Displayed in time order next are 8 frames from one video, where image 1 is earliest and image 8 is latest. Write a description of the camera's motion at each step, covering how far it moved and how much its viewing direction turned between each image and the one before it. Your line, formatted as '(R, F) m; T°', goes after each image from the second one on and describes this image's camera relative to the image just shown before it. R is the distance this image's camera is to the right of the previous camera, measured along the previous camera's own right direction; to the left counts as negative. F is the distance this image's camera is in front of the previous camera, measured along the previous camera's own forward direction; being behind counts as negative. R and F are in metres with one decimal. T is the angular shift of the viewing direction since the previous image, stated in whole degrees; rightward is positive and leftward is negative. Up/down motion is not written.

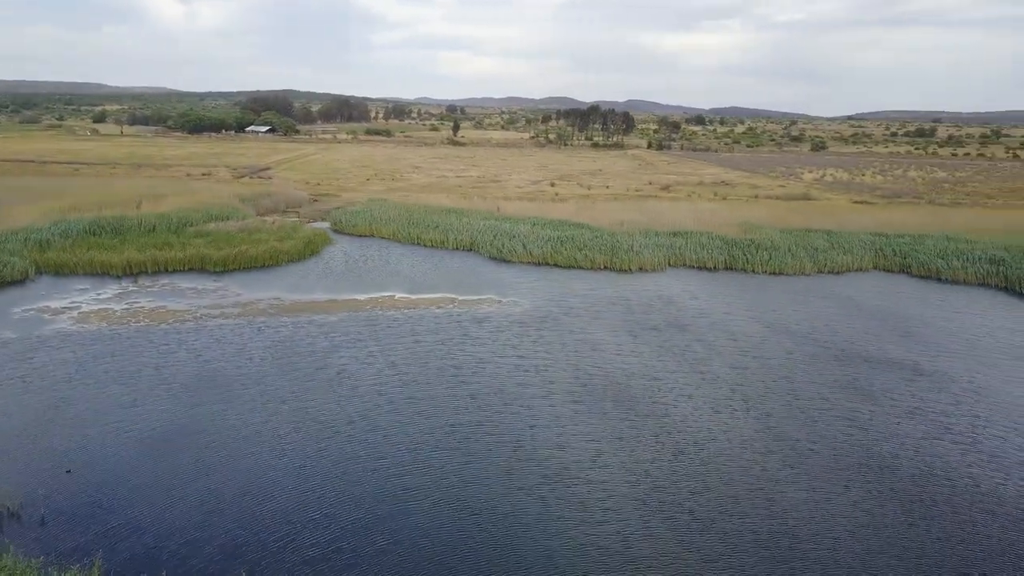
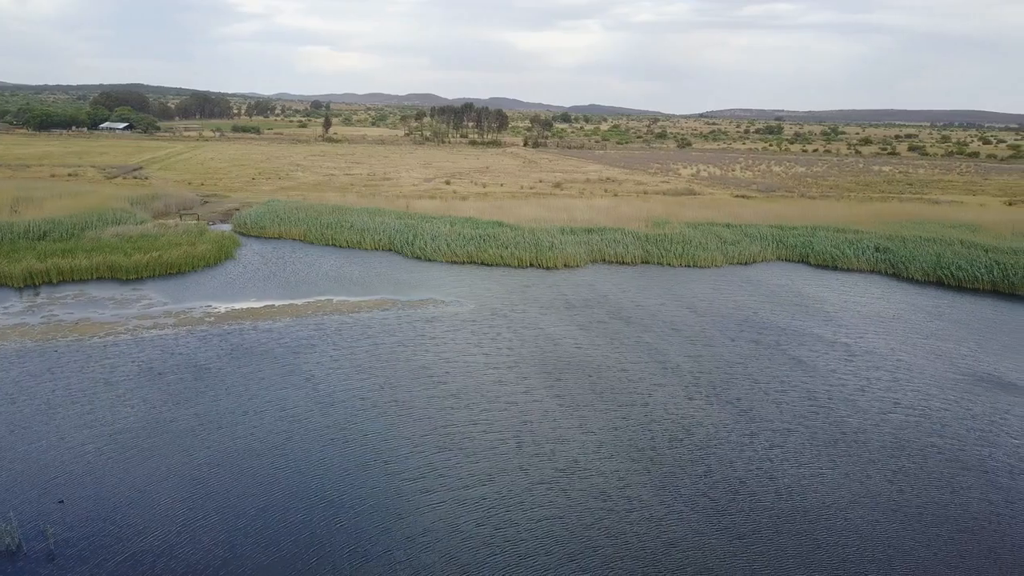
(-2.0, 0.0) m; +9°
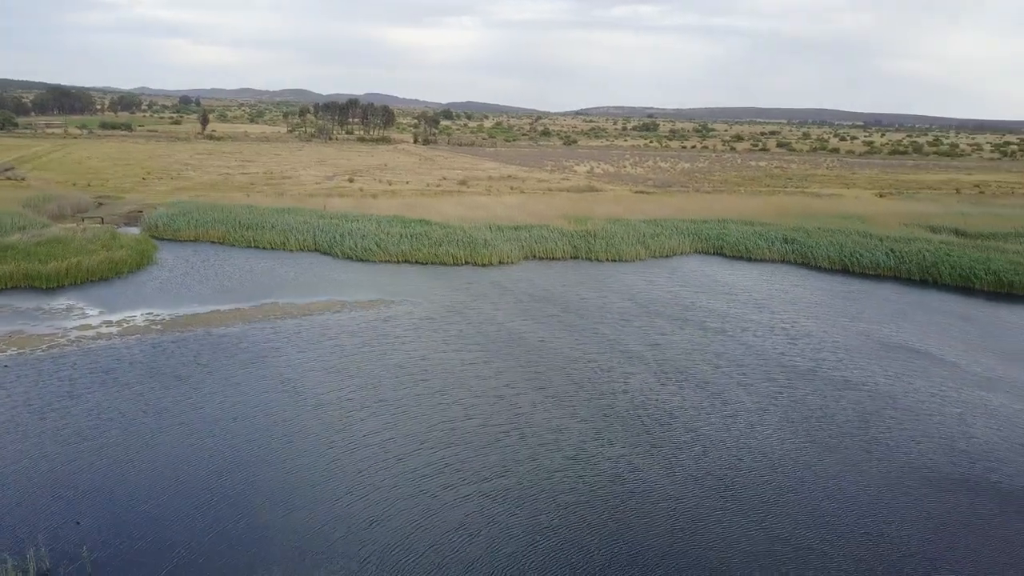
(-1.8, -0.2) m; +8°
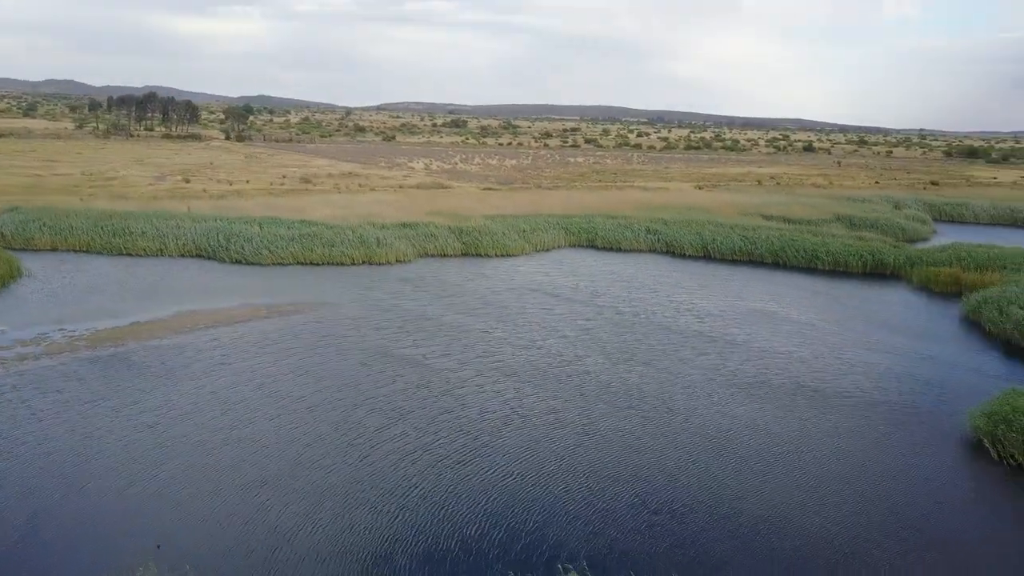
(-3.2, -0.5) m; +14°
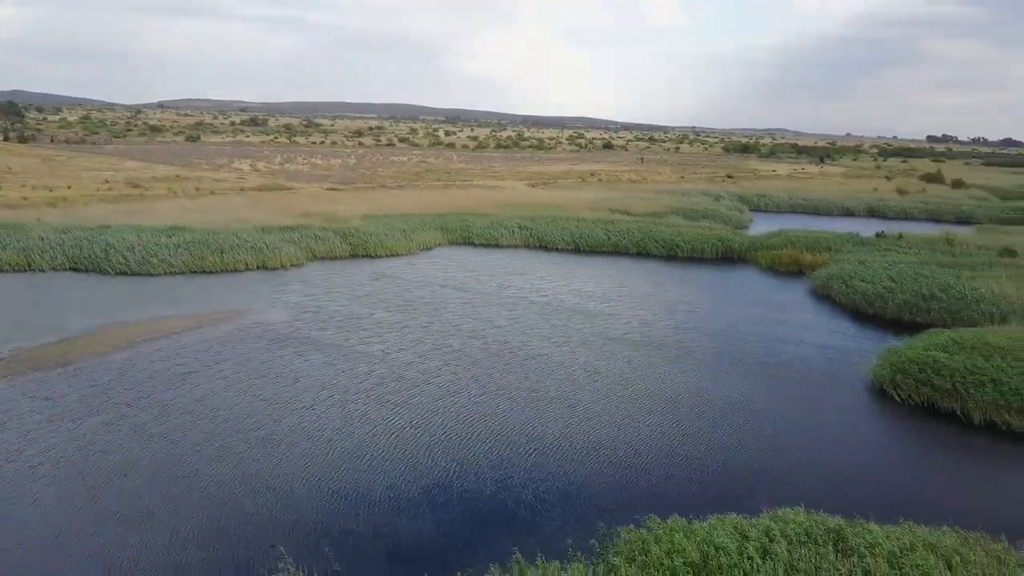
(-3.3, -0.9) m; +14°
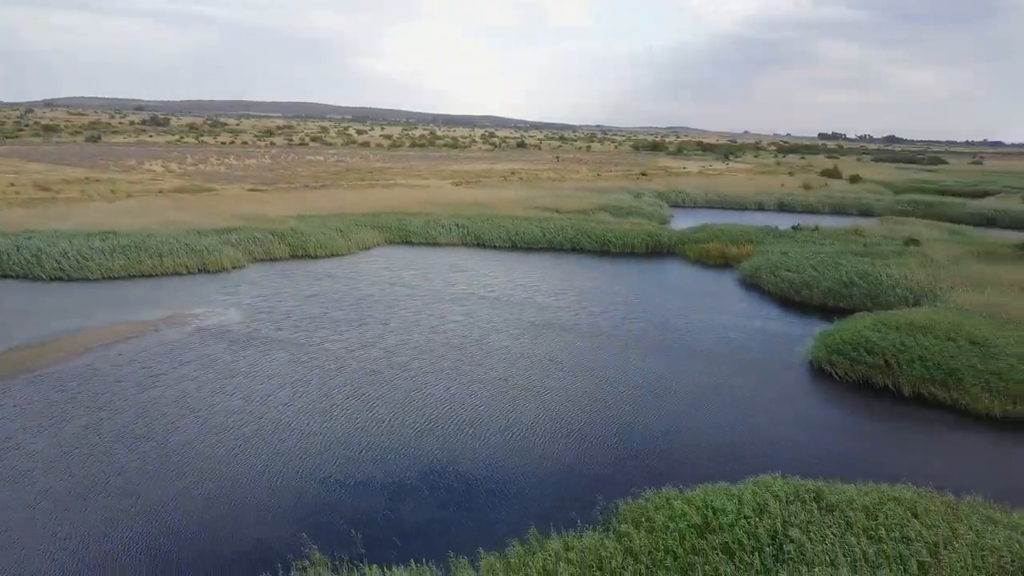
(-1.1, -0.6) m; +6°
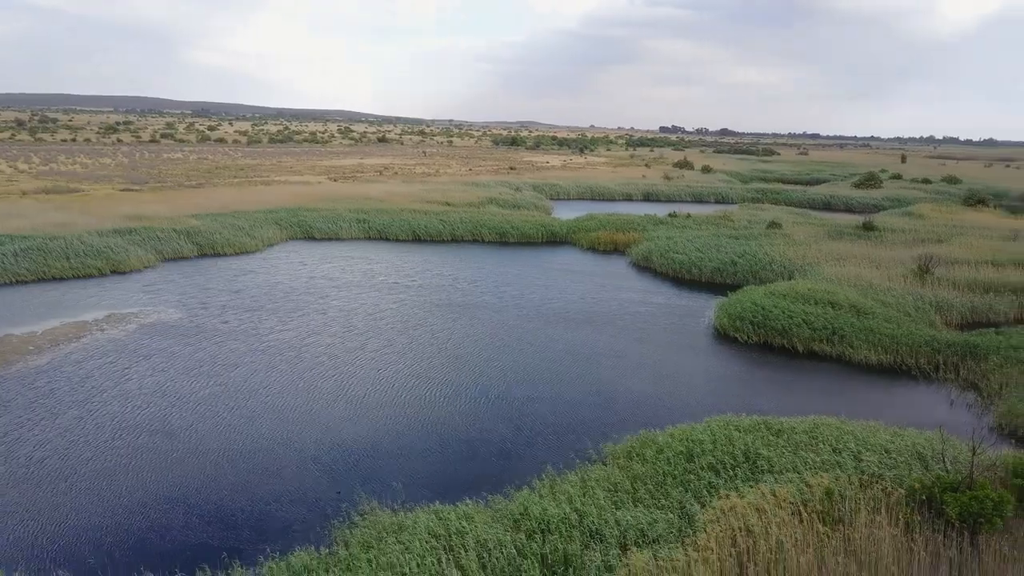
(-2.1, -1.5) m; +10°
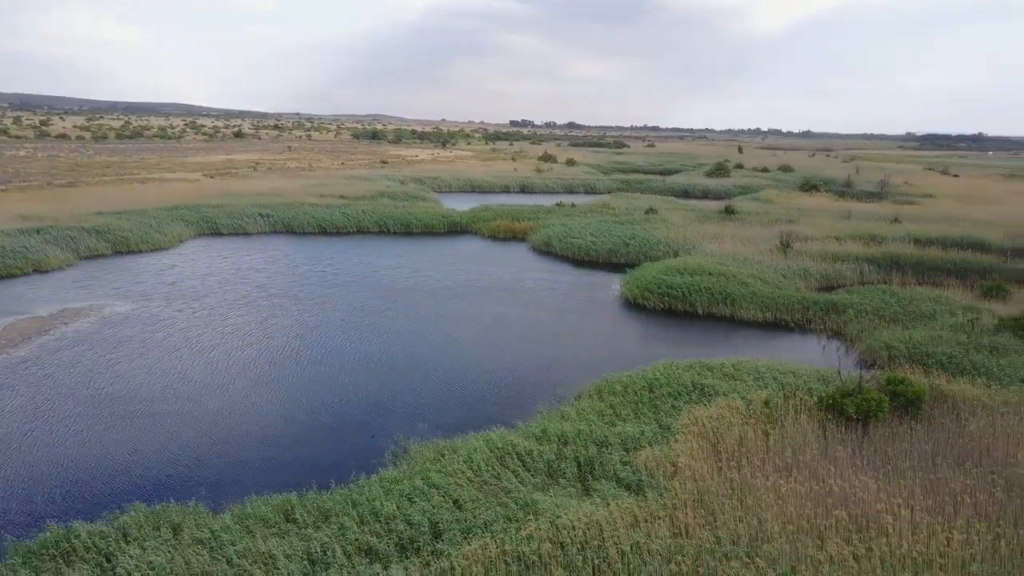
(-2.3, -2.3) m; +10°
